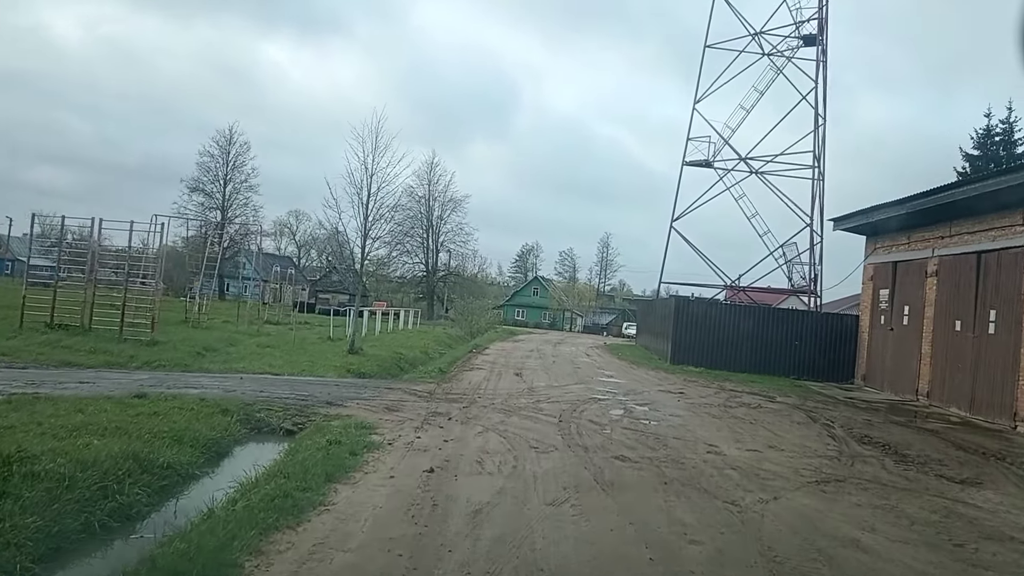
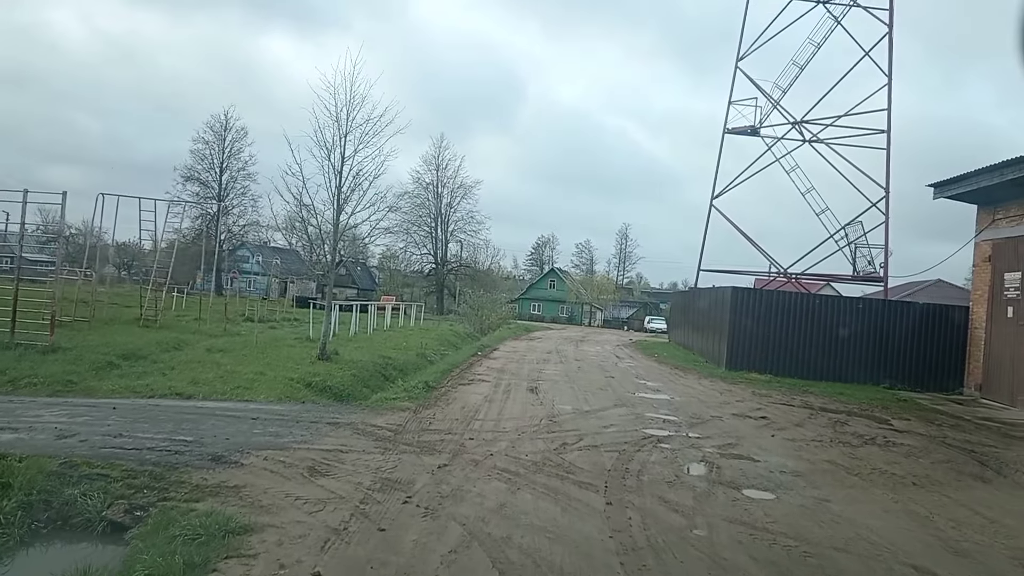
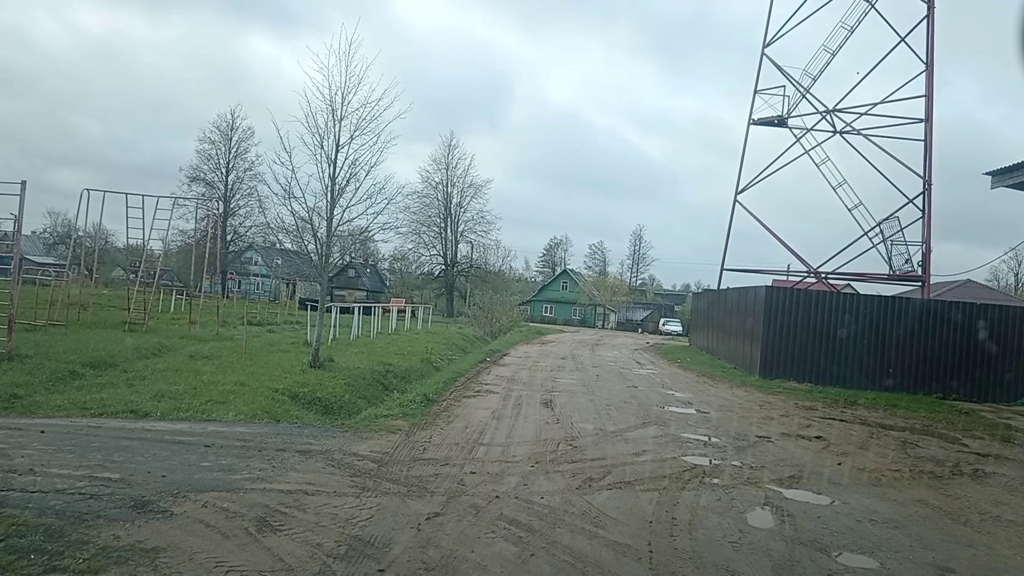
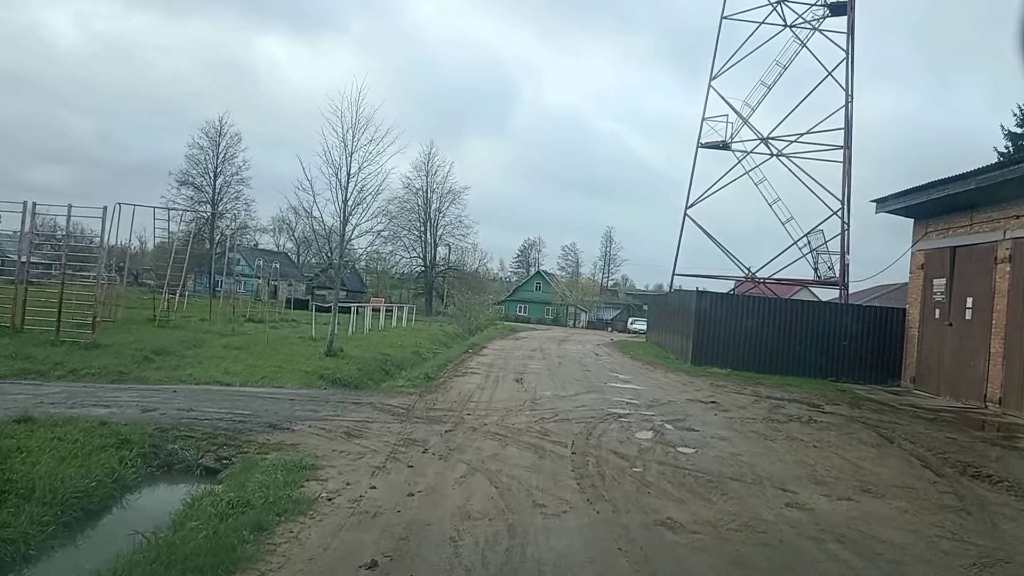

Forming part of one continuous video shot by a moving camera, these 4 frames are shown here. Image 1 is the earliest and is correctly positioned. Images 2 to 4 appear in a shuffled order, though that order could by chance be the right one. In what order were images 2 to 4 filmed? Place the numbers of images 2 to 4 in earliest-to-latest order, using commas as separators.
4, 2, 3
